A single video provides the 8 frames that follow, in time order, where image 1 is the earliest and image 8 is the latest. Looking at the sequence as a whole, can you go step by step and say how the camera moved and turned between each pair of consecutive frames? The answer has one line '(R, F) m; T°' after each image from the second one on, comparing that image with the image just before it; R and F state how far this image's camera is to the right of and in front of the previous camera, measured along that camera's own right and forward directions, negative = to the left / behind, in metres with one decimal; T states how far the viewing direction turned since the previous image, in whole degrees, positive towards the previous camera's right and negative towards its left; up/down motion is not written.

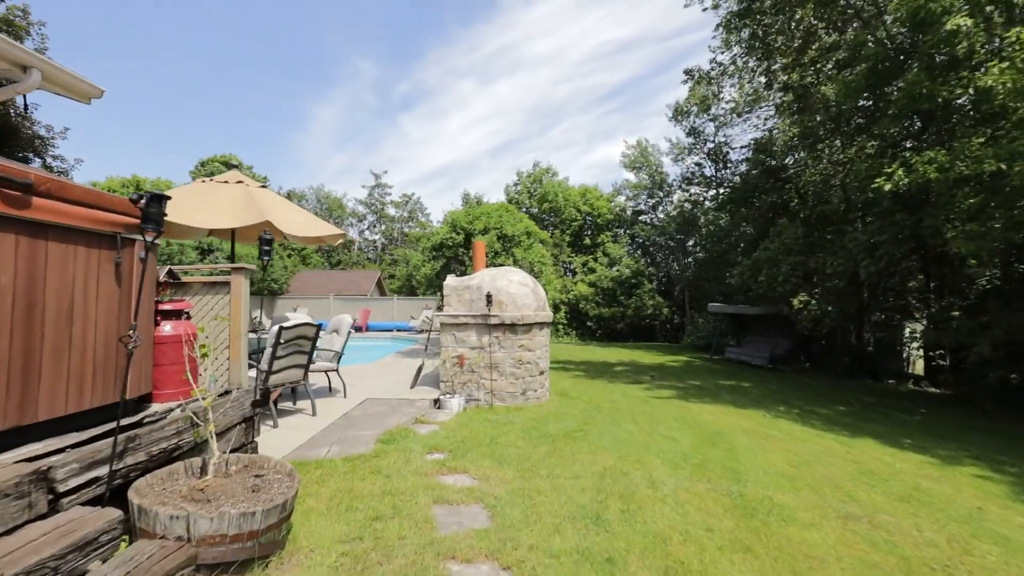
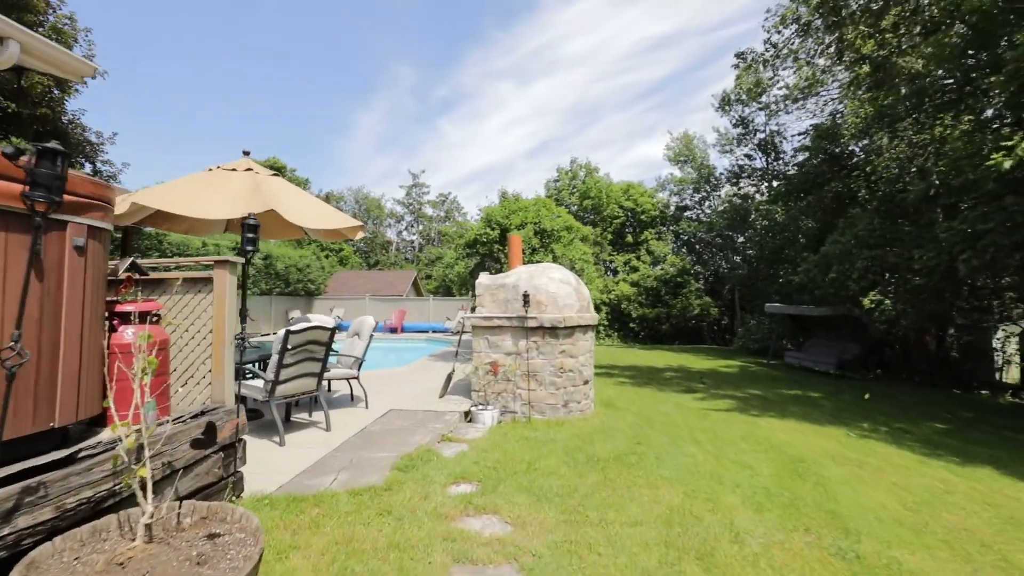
(0.0, +0.8) m; -5°
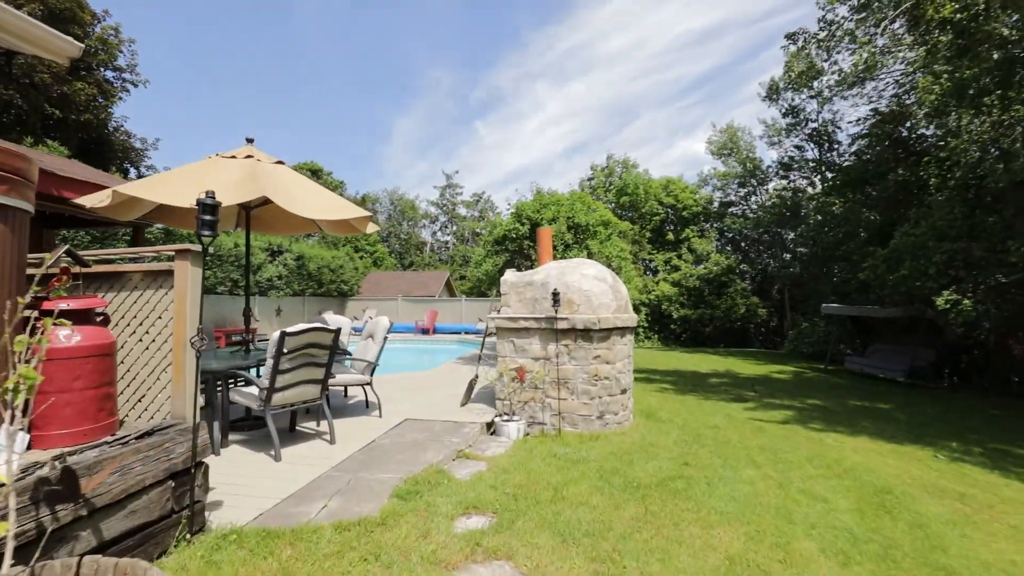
(+0.1, +0.6) m; -4°
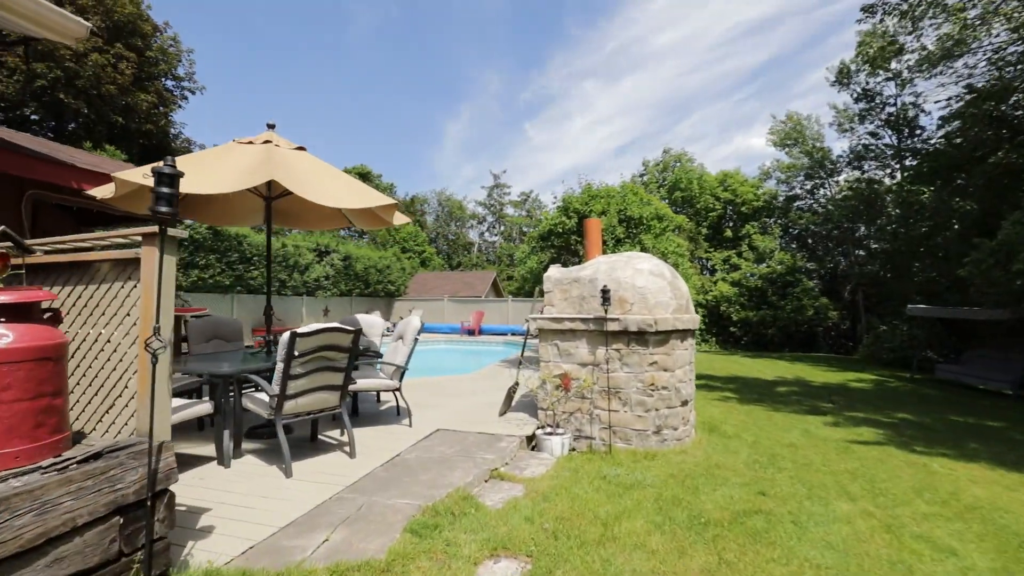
(+0.1, +0.6) m; -6°
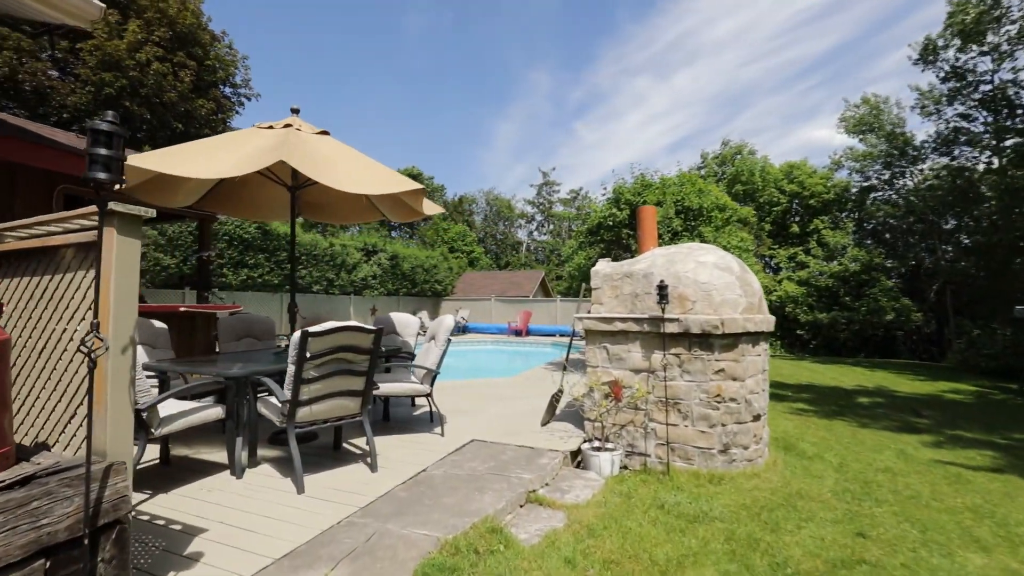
(+0.1, +0.5) m; -6°
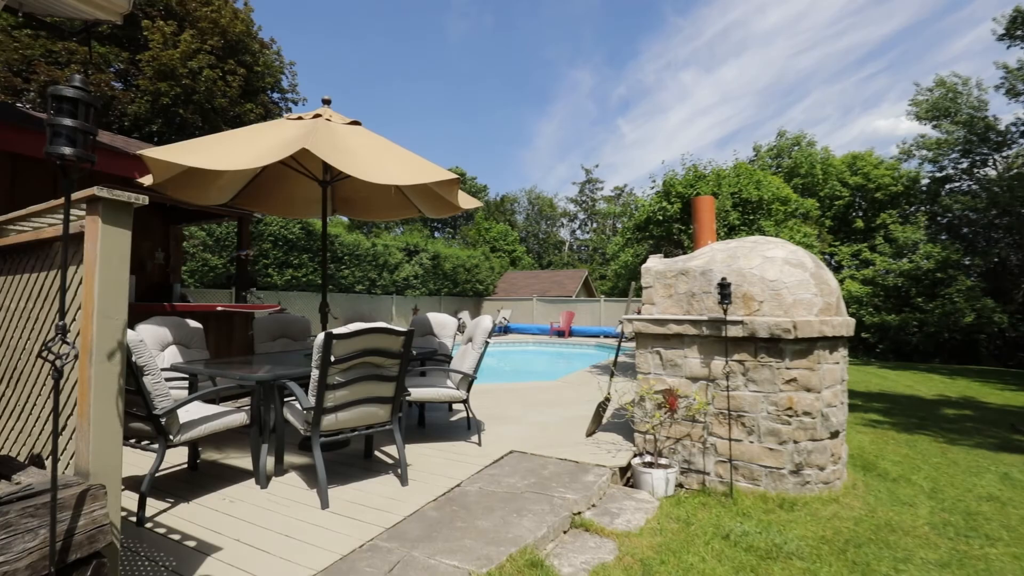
(0.0, +0.3) m; -5°
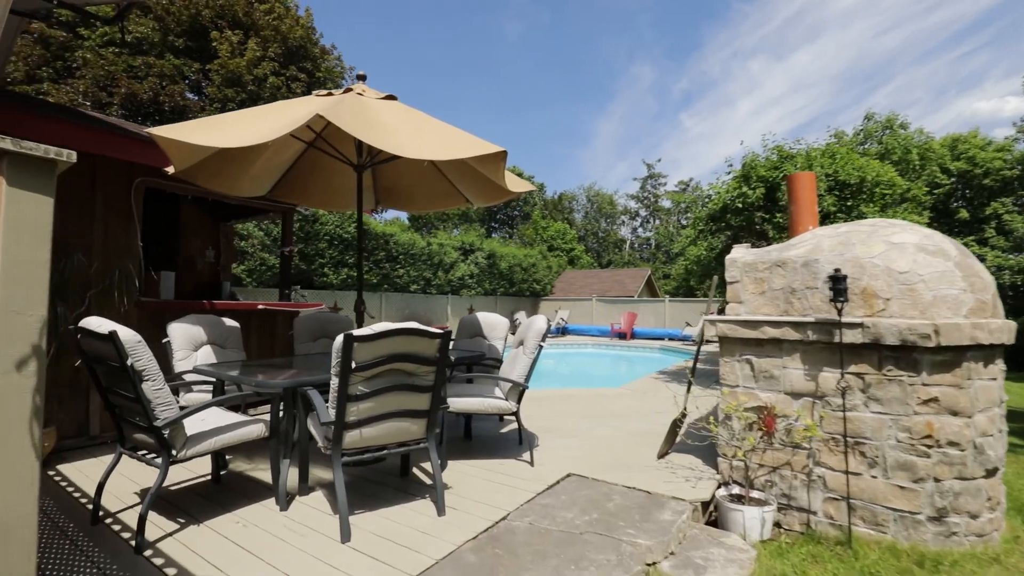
(0.0, +0.6) m; -7°
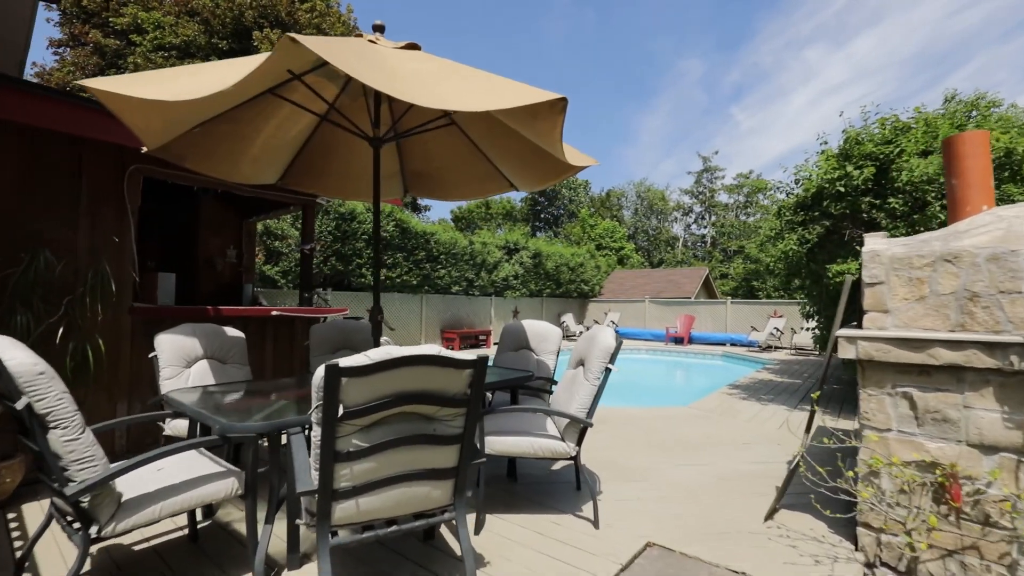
(-0.1, +0.8) m; -5°
